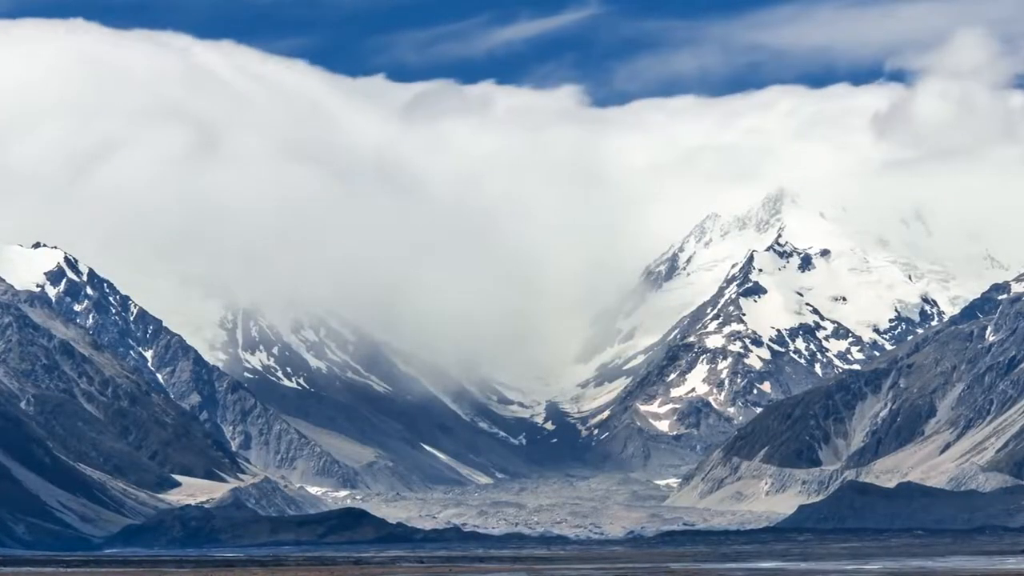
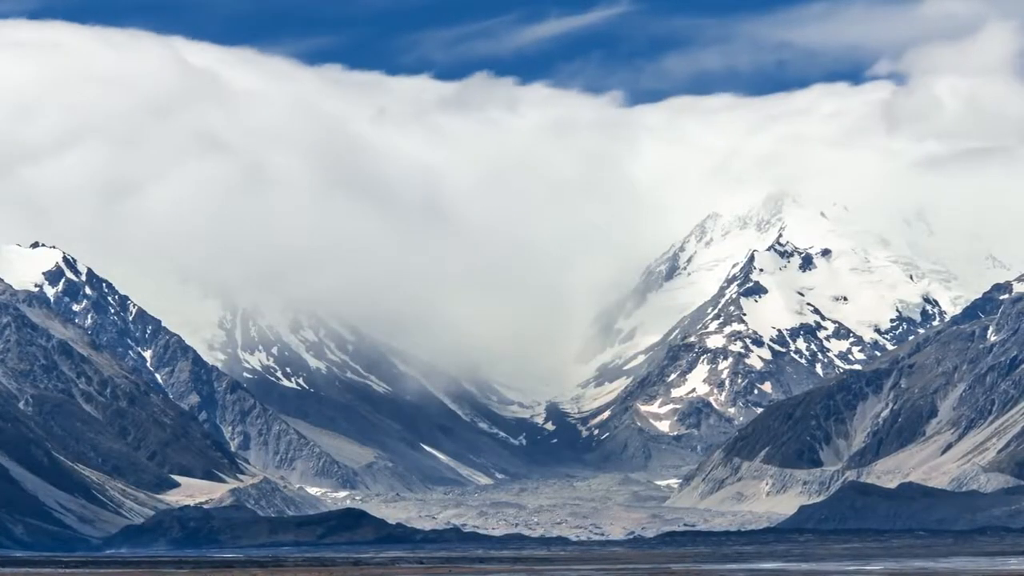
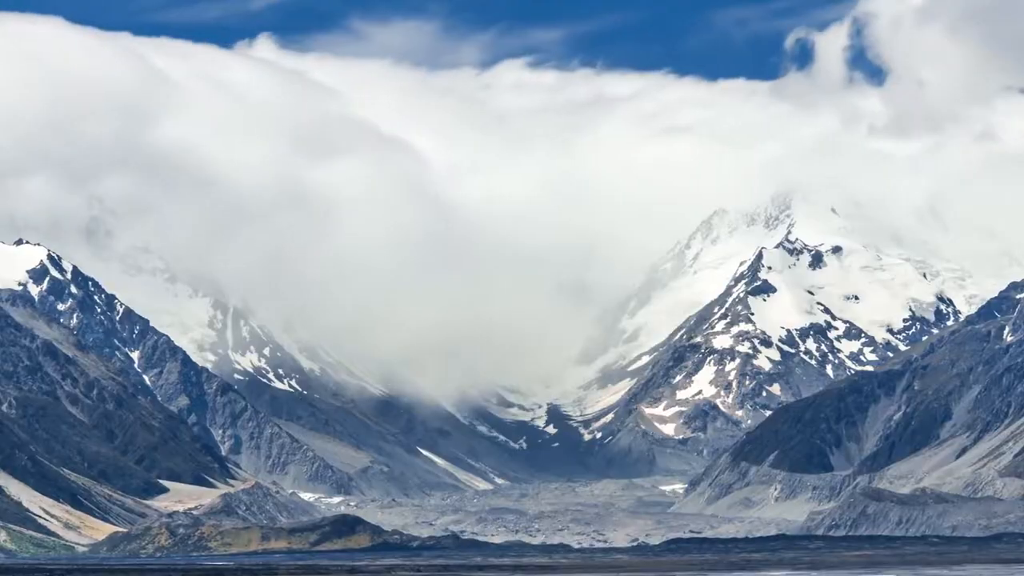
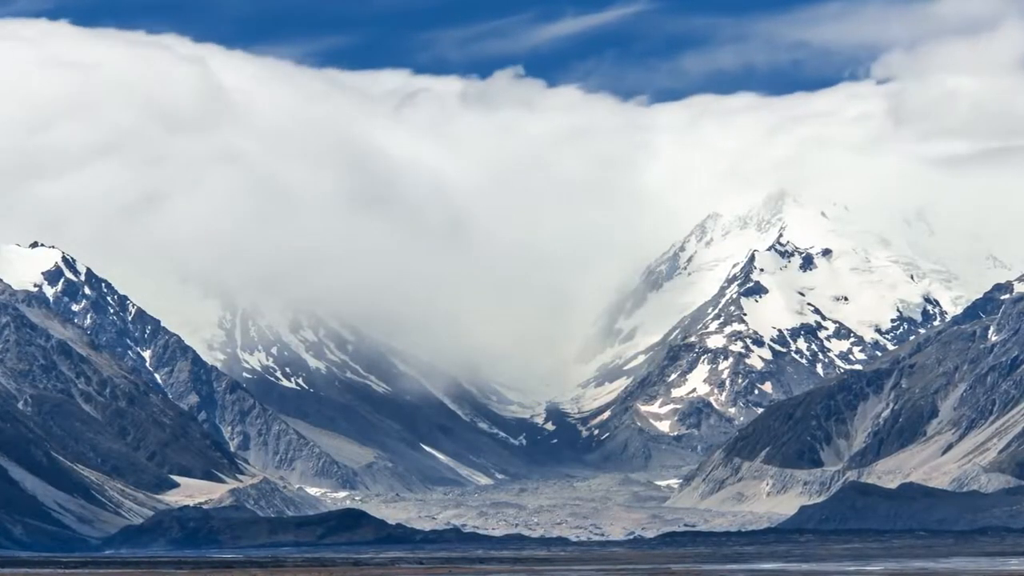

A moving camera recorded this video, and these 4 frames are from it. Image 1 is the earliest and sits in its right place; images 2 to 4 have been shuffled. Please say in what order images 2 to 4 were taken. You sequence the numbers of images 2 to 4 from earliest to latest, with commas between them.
2, 4, 3
